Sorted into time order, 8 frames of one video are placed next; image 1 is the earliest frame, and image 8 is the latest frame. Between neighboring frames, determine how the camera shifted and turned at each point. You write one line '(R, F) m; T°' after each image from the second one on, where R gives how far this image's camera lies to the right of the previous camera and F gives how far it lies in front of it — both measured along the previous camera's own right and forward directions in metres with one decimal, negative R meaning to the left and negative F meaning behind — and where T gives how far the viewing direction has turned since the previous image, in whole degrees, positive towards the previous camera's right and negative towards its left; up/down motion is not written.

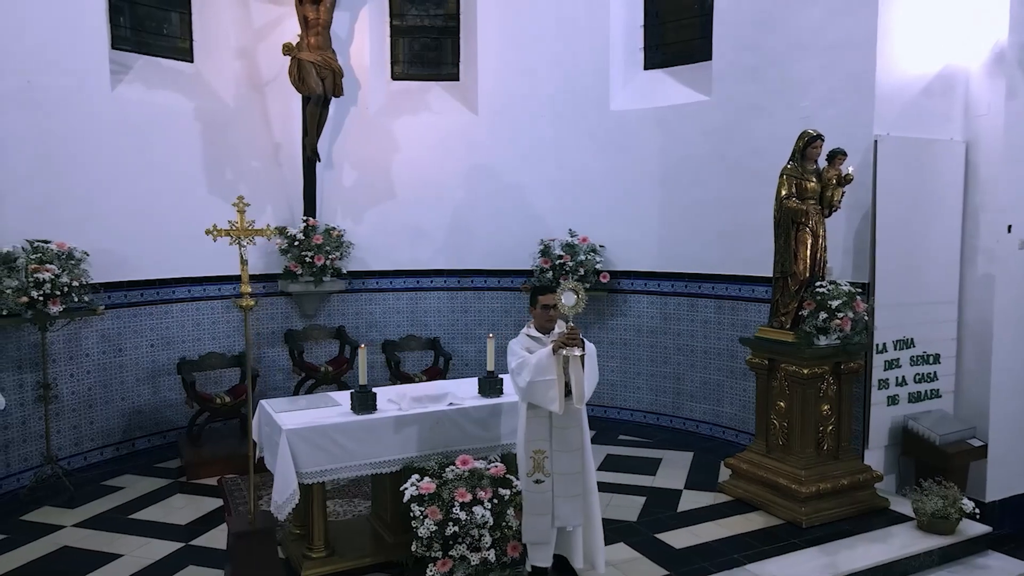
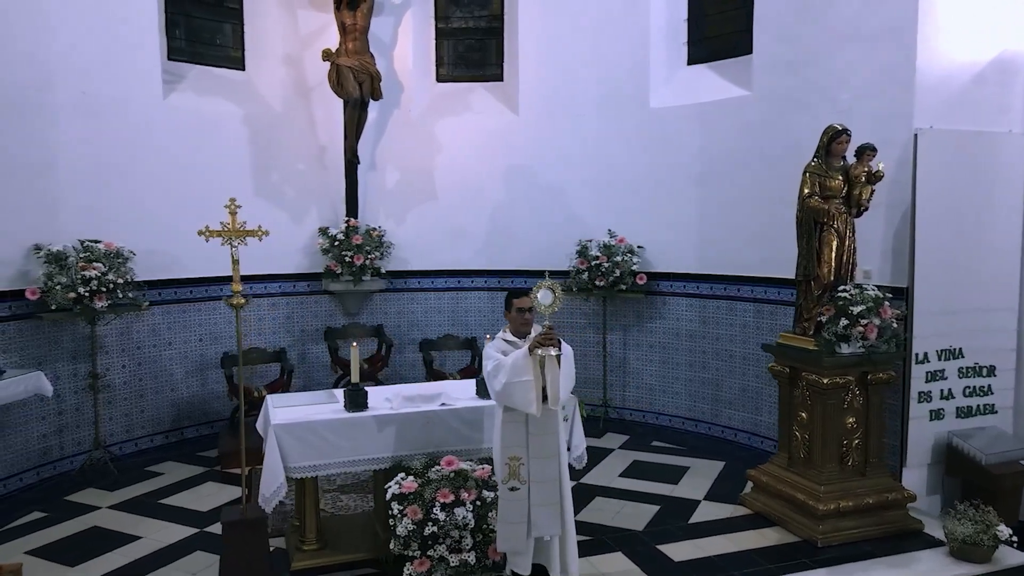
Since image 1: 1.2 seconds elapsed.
(+0.5, +0.1) m; -7°
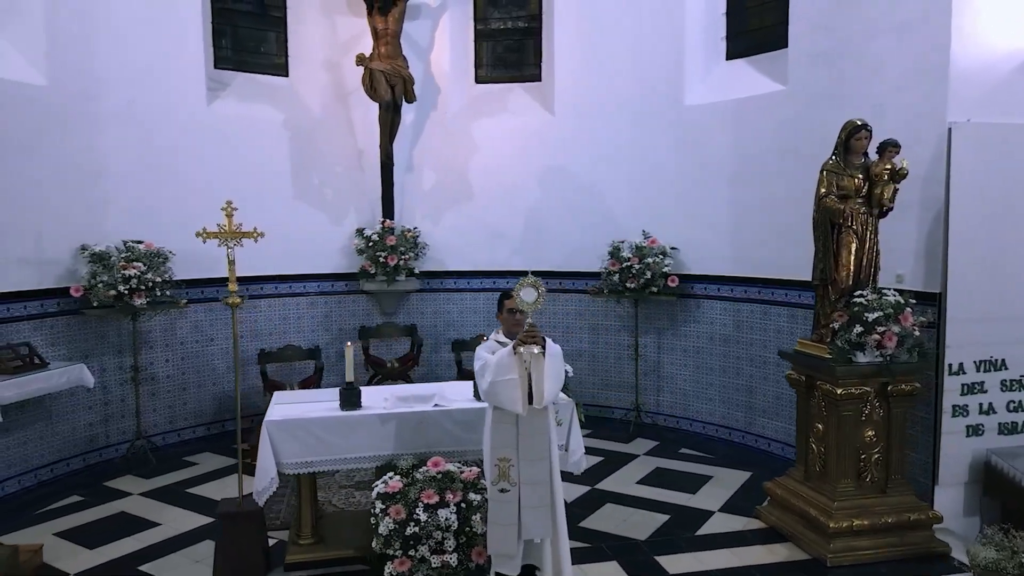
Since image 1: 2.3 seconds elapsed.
(+0.4, +0.1) m; -6°
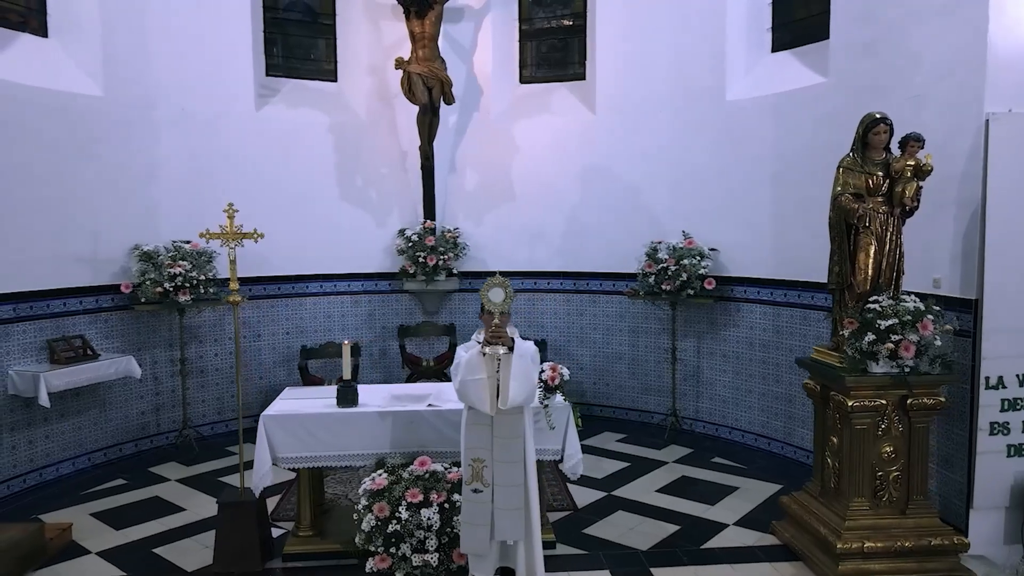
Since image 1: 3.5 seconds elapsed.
(+0.5, +0.1) m; -7°
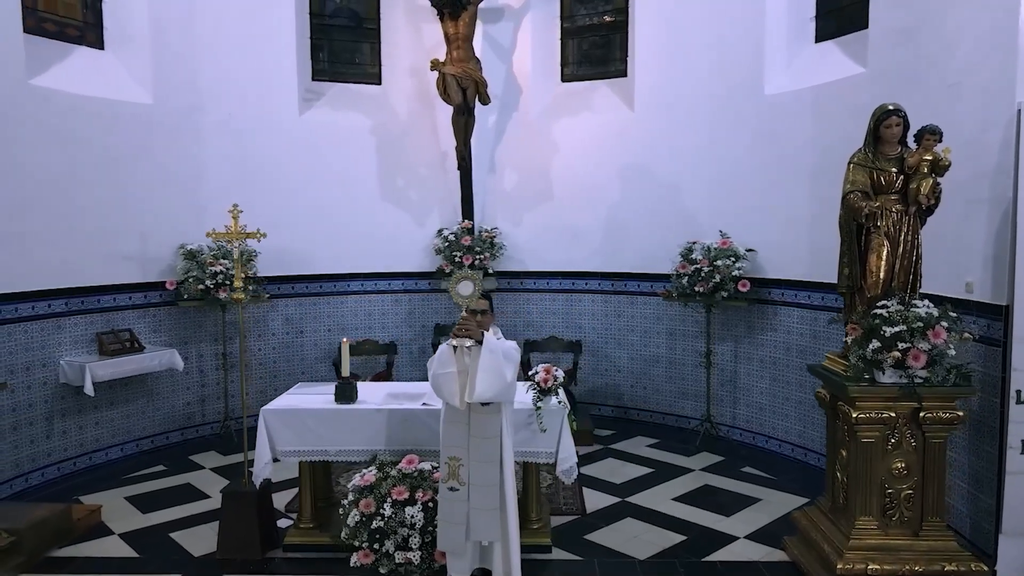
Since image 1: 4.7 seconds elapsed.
(+0.5, +0.1) m; -7°
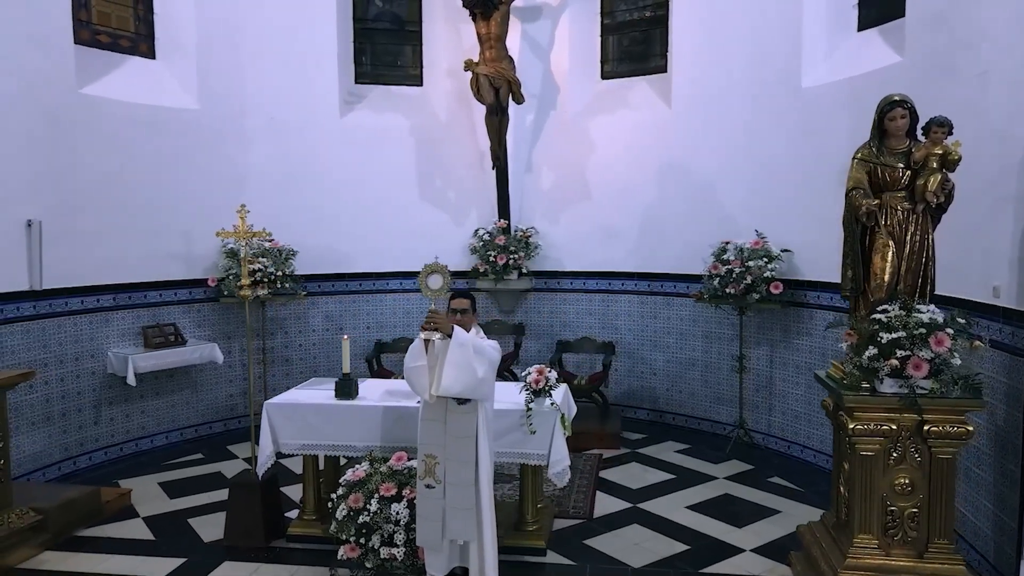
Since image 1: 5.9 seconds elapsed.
(+0.4, 0.0) m; -6°
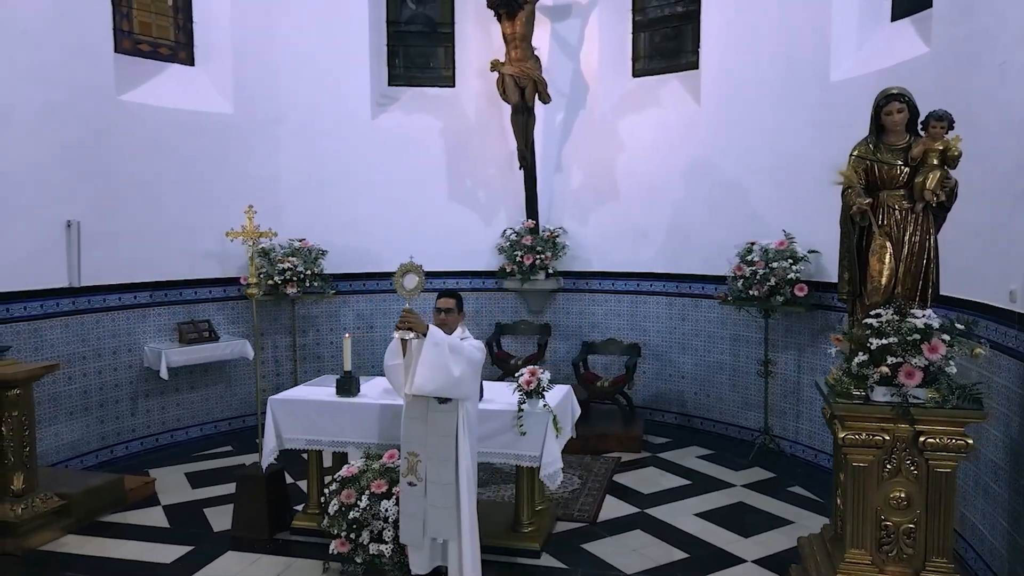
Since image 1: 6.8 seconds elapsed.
(+0.4, 0.0) m; -5°
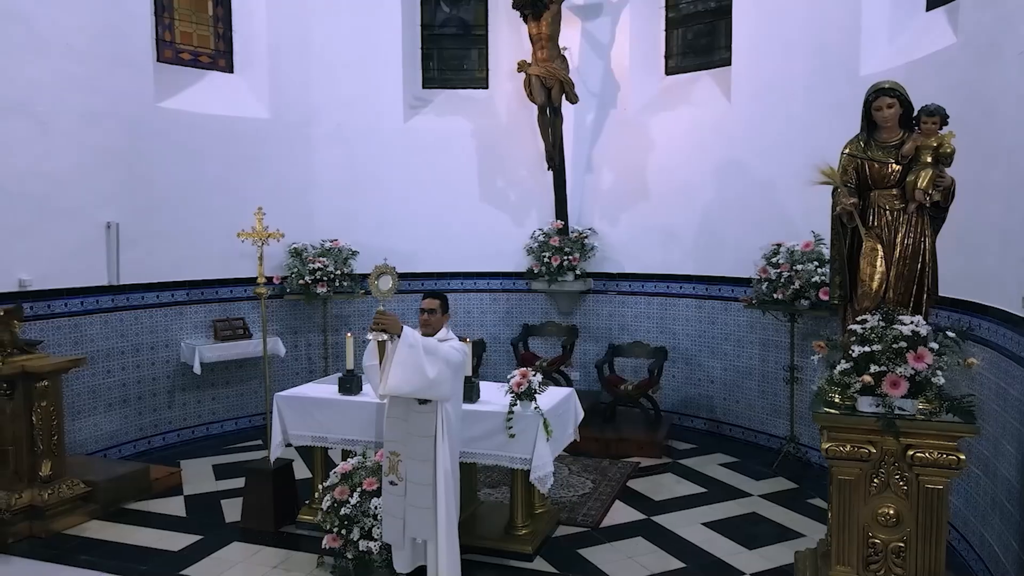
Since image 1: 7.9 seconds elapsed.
(+0.4, 0.0) m; -5°
